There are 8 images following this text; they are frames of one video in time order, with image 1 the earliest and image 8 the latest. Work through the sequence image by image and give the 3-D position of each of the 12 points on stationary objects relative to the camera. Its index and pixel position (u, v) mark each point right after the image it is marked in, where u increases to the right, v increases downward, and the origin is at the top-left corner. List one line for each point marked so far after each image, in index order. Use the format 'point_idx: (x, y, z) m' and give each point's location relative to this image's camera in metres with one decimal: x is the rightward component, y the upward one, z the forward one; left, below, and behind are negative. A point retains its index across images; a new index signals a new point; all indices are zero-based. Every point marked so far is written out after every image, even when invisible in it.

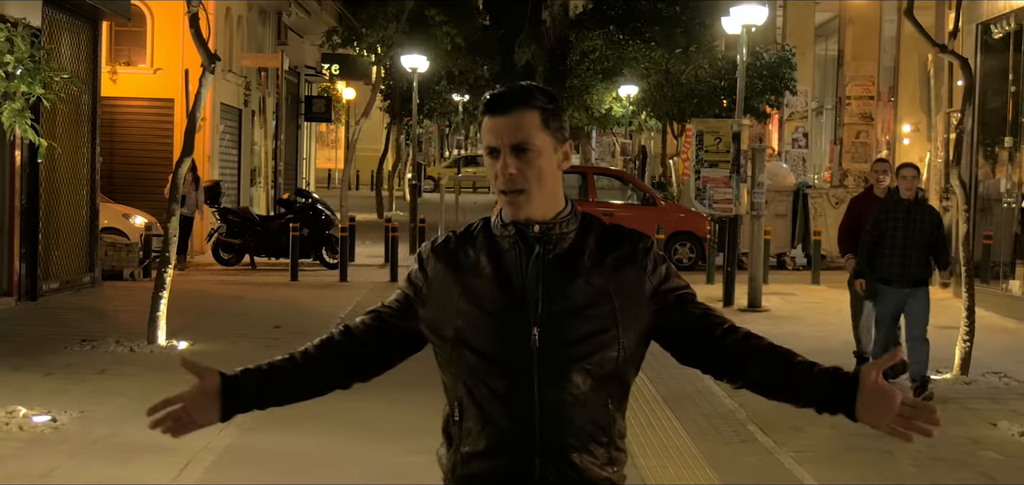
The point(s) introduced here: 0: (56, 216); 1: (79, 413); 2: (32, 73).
0: (-3.9, +0.2, +15.4) m
1: (-2.1, -0.8, +8.7) m
2: (-2.5, +0.9, +9.2) m
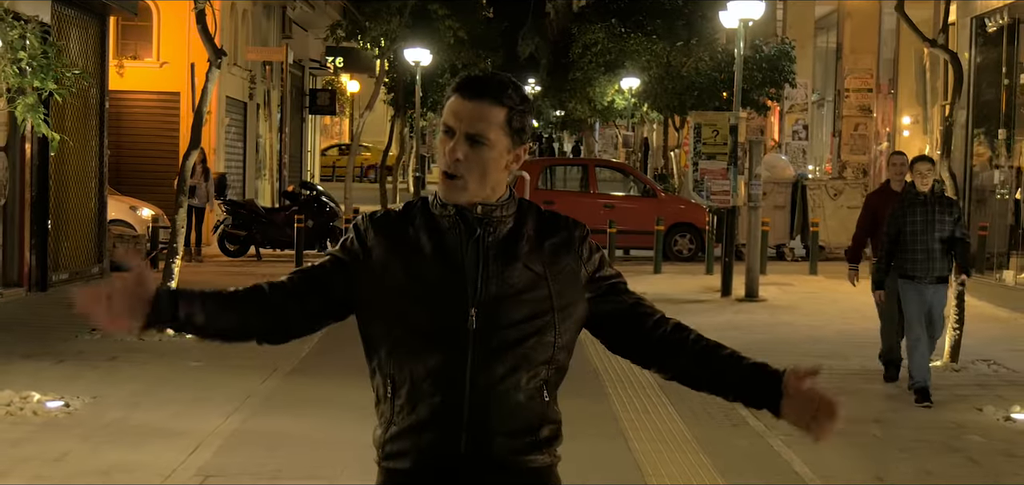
0: (-3.9, +0.3, +15.7) m
1: (-2.1, -0.8, +9.0) m
2: (-2.5, +0.9, +9.5) m
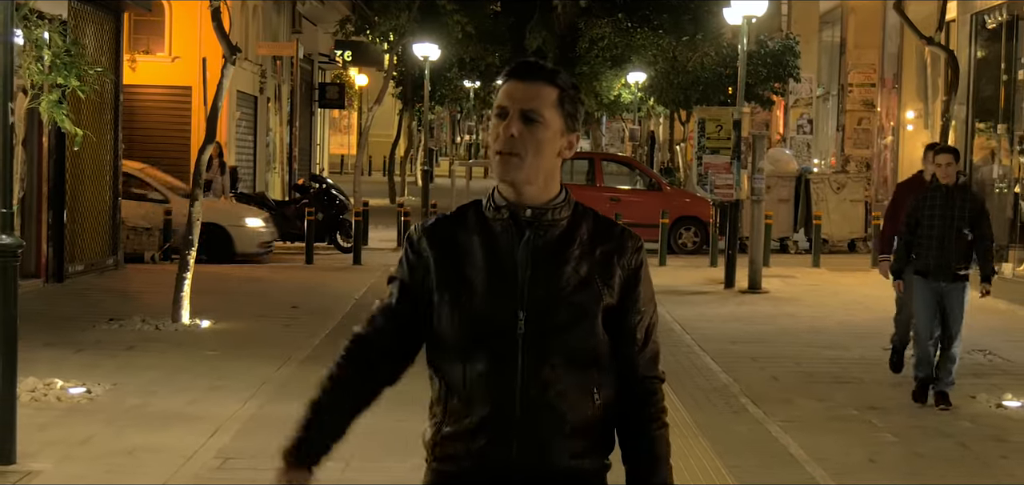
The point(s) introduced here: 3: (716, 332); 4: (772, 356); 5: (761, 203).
0: (-3.9, +0.4, +16.0) m
1: (-2.1, -0.7, +9.3) m
2: (-2.4, +1.0, +9.8) m
3: (+1.4, -0.6, +12.7) m
4: (+1.6, -0.7, +11.3) m
5: (+2.3, +0.4, +16.3) m
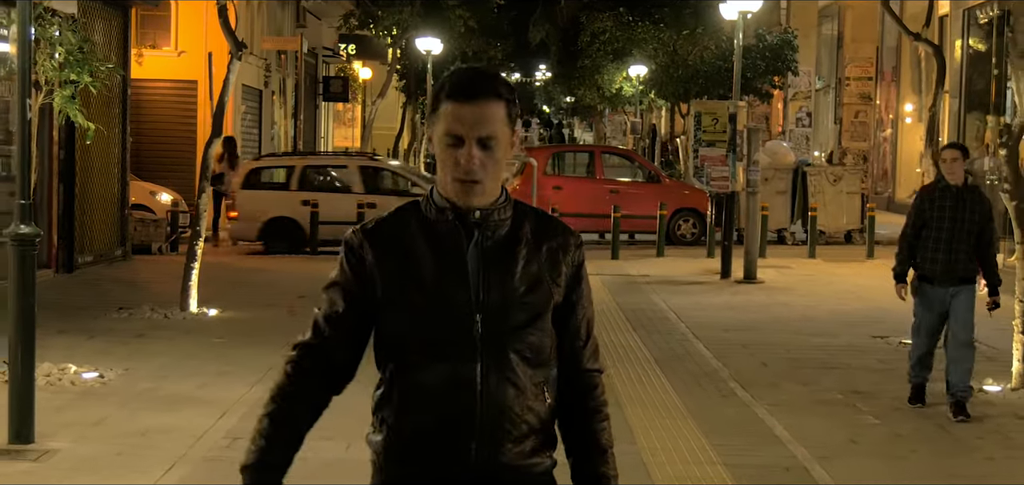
0: (-3.9, +0.5, +16.3) m
1: (-2.1, -0.7, +9.7) m
2: (-2.5, +1.0, +10.1) m
3: (+1.4, -0.6, +13.1) m
4: (+1.6, -0.7, +11.6) m
5: (+2.3, +0.4, +16.6) m
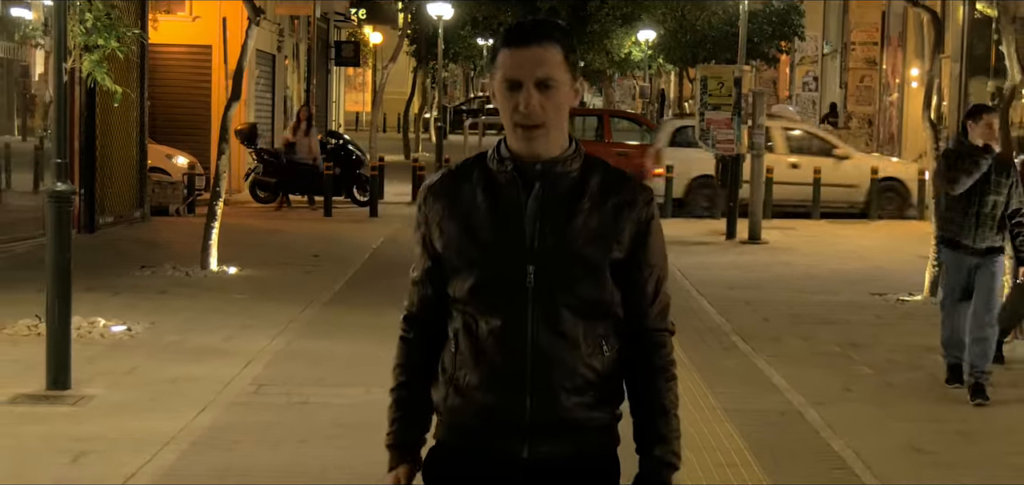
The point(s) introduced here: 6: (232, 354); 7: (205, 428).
0: (-3.8, +0.8, +16.7) m
1: (-2.0, -0.5, +10.1) m
2: (-2.4, +1.3, +10.5) m
3: (+1.5, -0.3, +13.5) m
4: (+1.7, -0.4, +12.0) m
5: (+2.4, +0.8, +17.0) m
6: (-1.4, -0.6, +9.0) m
7: (-1.2, -0.7, +7.0) m
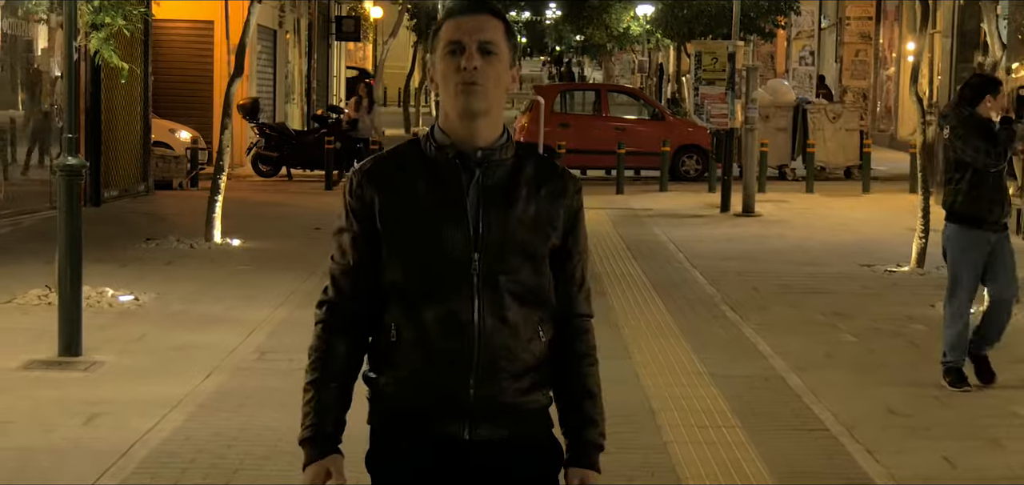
0: (-3.8, +1.1, +17.0) m
1: (-2.1, -0.3, +10.4) m
2: (-2.4, +1.4, +10.7) m
3: (+1.5, -0.1, +13.8) m
4: (+1.7, -0.2, +12.3) m
5: (+2.3, +1.1, +17.2) m
6: (-1.4, -0.4, +9.3) m
7: (-1.2, -0.6, +7.3) m
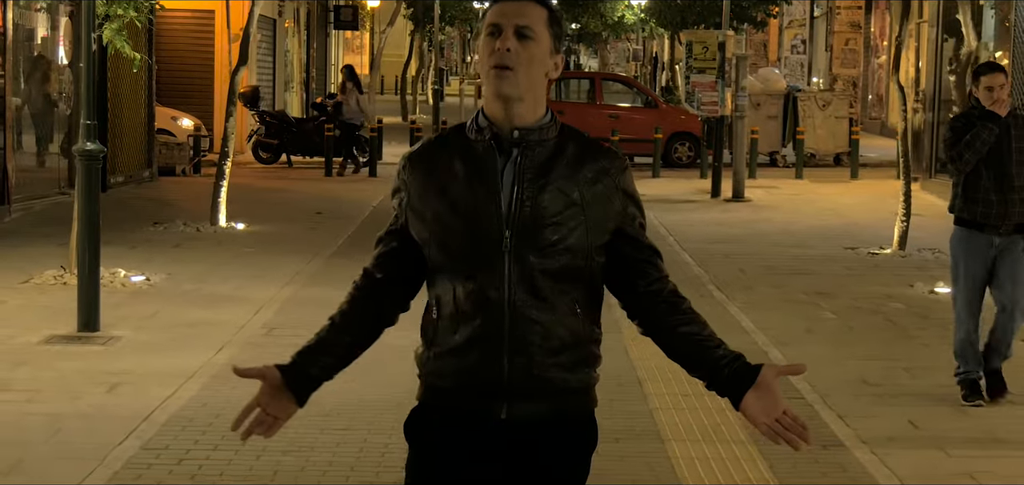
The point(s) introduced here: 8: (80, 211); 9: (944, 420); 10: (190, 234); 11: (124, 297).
0: (-3.8, +1.2, +17.4) m
1: (-2.1, -0.2, +10.8) m
2: (-2.4, +1.5, +11.2) m
3: (+1.5, +0.1, +14.2) m
4: (+1.7, -0.1, +12.8) m
5: (+2.3, +1.2, +17.7) m
6: (-1.5, -0.3, +9.7) m
7: (-1.3, -0.5, +7.7) m
8: (-2.1, +0.1, +8.5) m
9: (+1.7, -0.7, +6.8) m
10: (-2.4, +0.1, +13.3) m
11: (-2.1, -0.3, +9.7) m
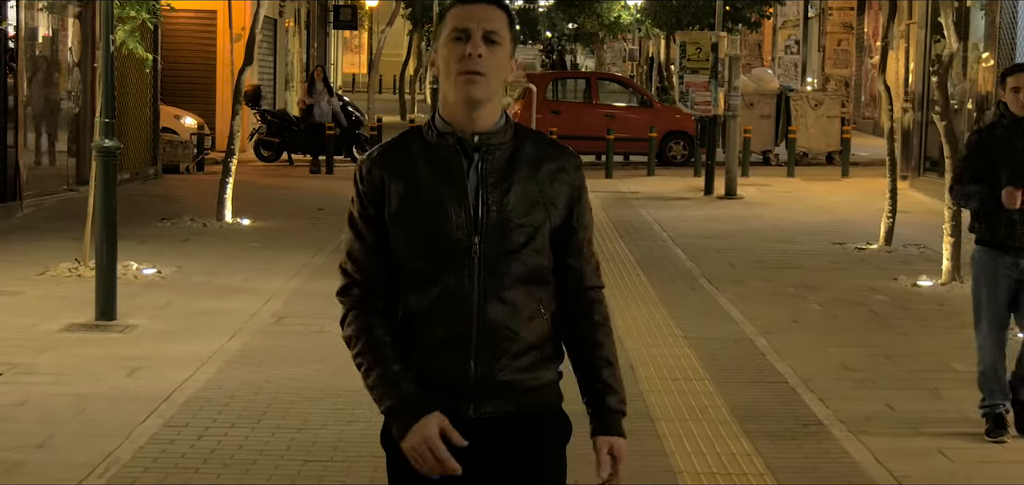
0: (-3.8, +1.3, +17.8) m
1: (-2.1, -0.2, +11.2) m
2: (-2.5, +1.6, +11.6) m
3: (+1.4, +0.1, +14.6) m
4: (+1.6, 0.0, +13.2) m
5: (+2.3, +1.3, +18.1) m
6: (-1.5, -0.3, +10.1) m
7: (-1.3, -0.5, +8.1) m
8: (-2.1, +0.2, +8.9) m
9: (+1.7, -0.6, +7.2) m
10: (-2.4, +0.1, +13.7) m
11: (-2.1, -0.3, +10.1) m
